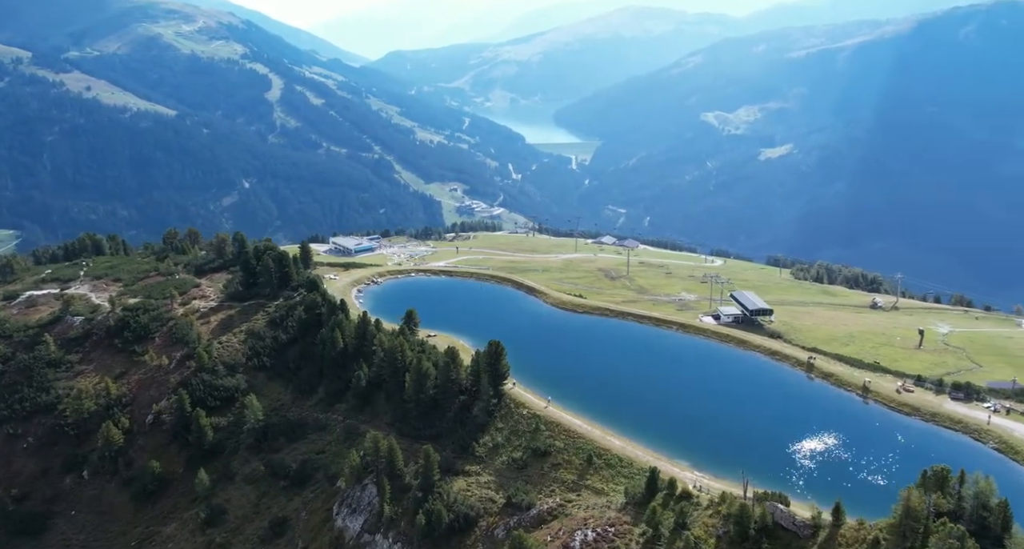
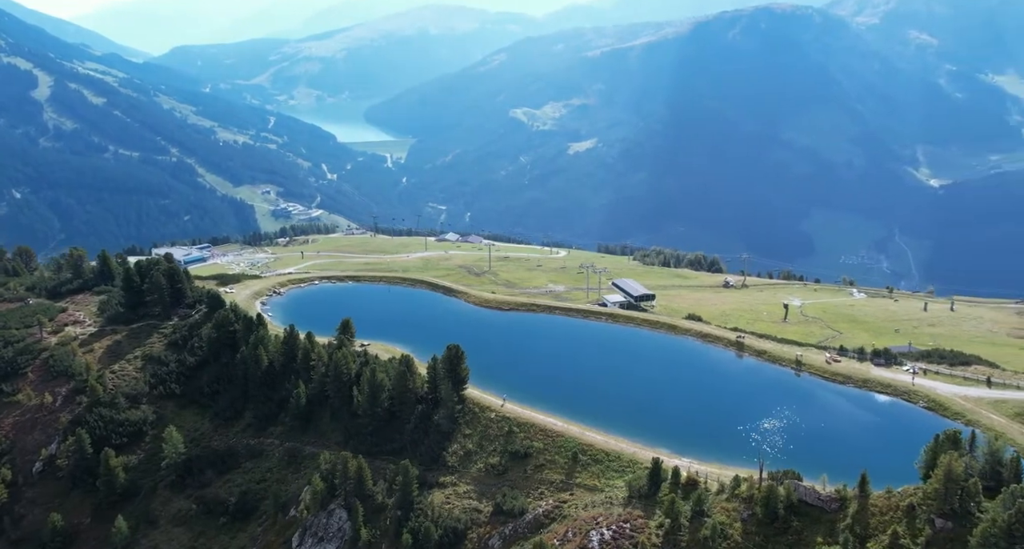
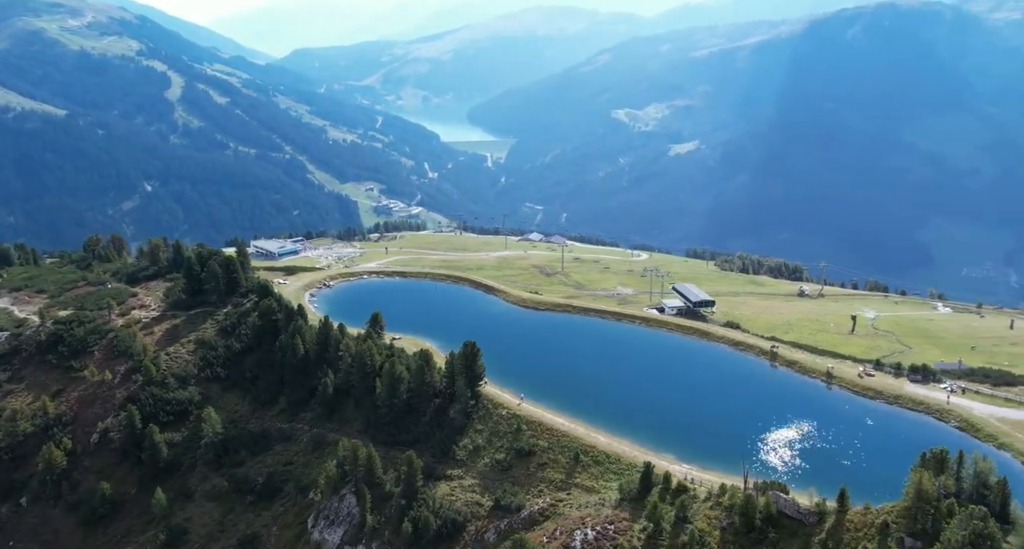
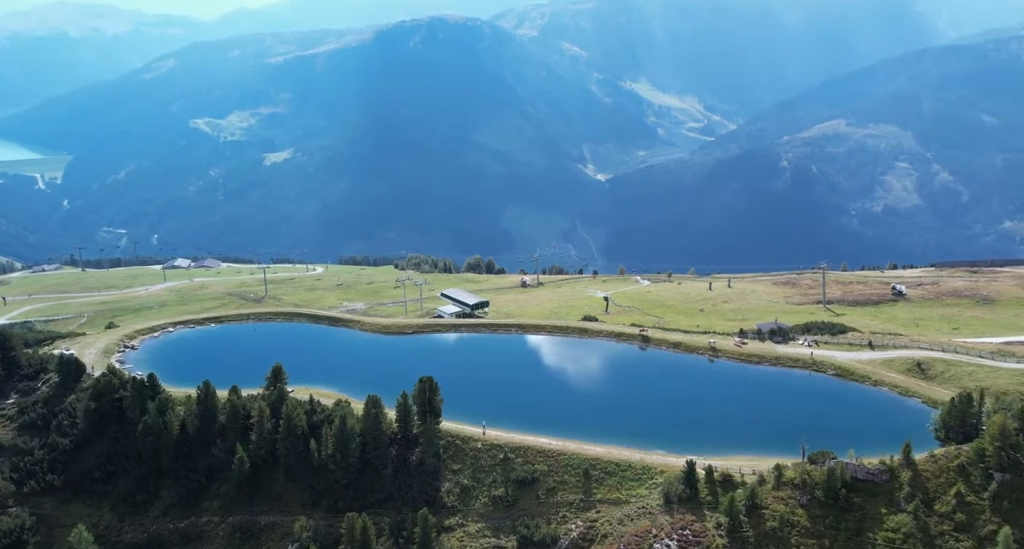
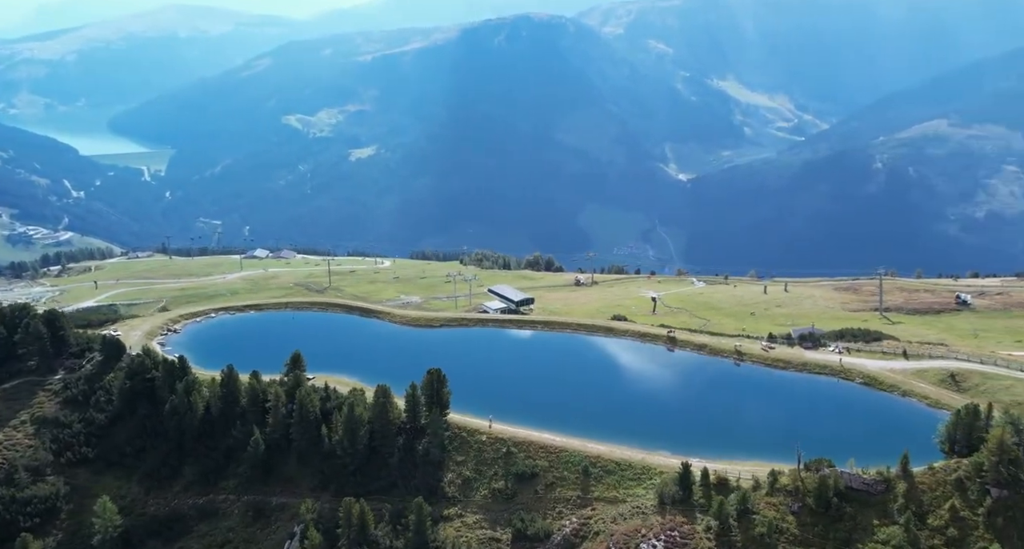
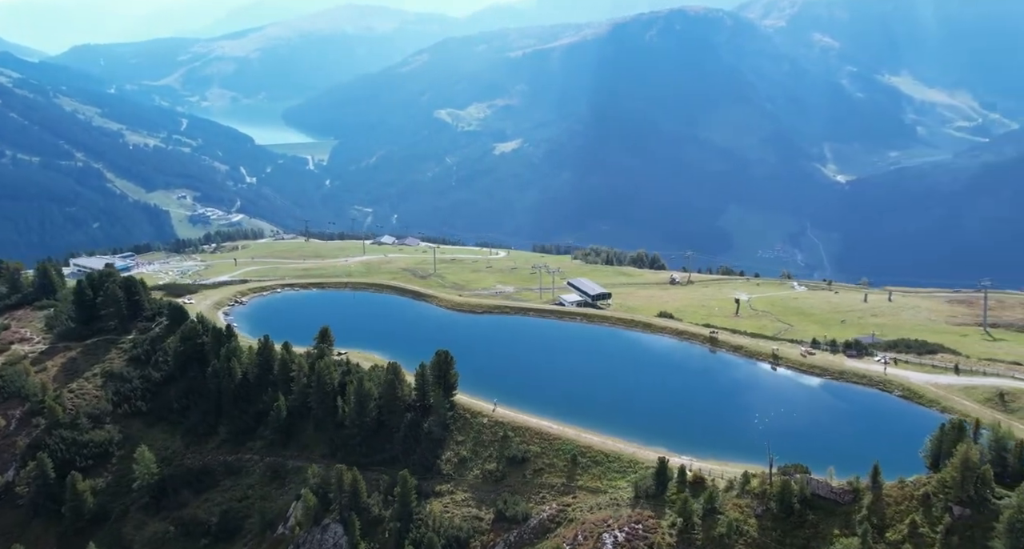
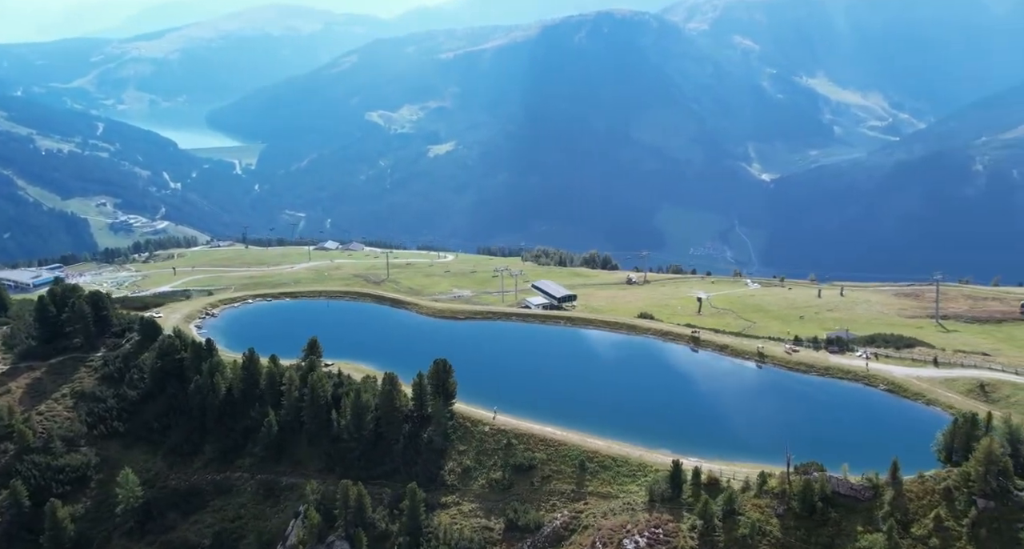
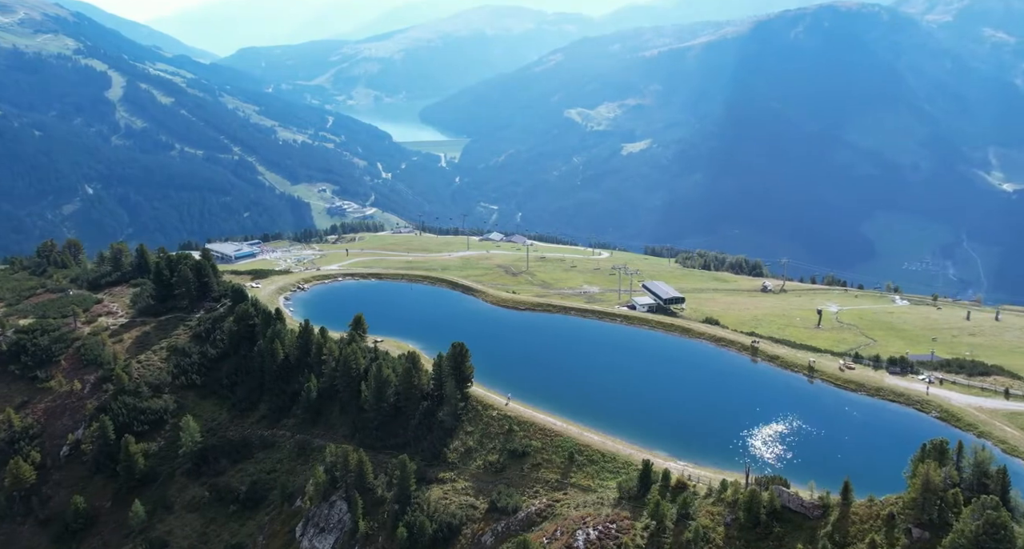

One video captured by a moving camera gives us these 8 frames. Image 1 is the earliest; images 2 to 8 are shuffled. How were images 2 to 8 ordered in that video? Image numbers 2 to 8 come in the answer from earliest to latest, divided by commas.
3, 8, 2, 6, 7, 5, 4
